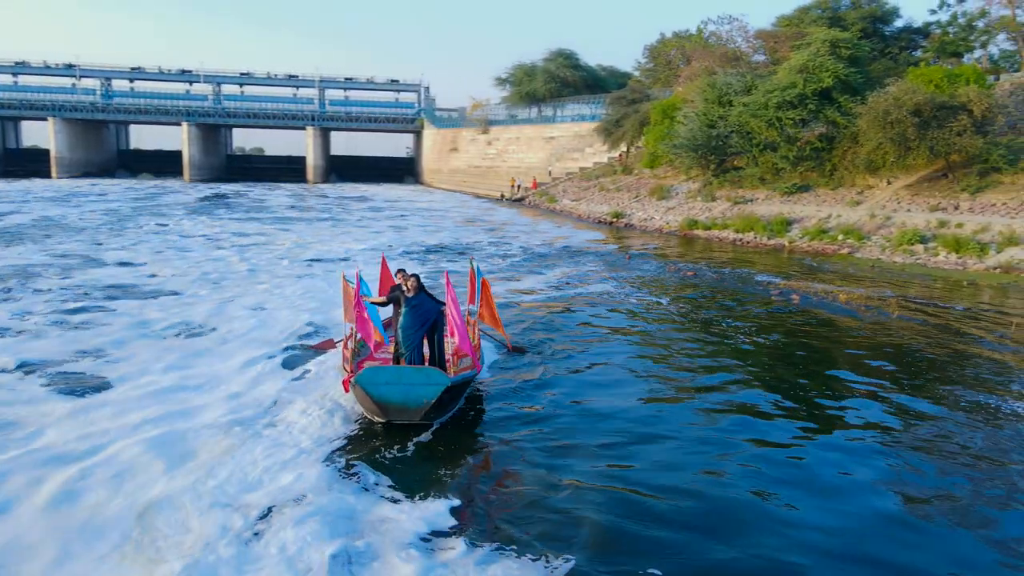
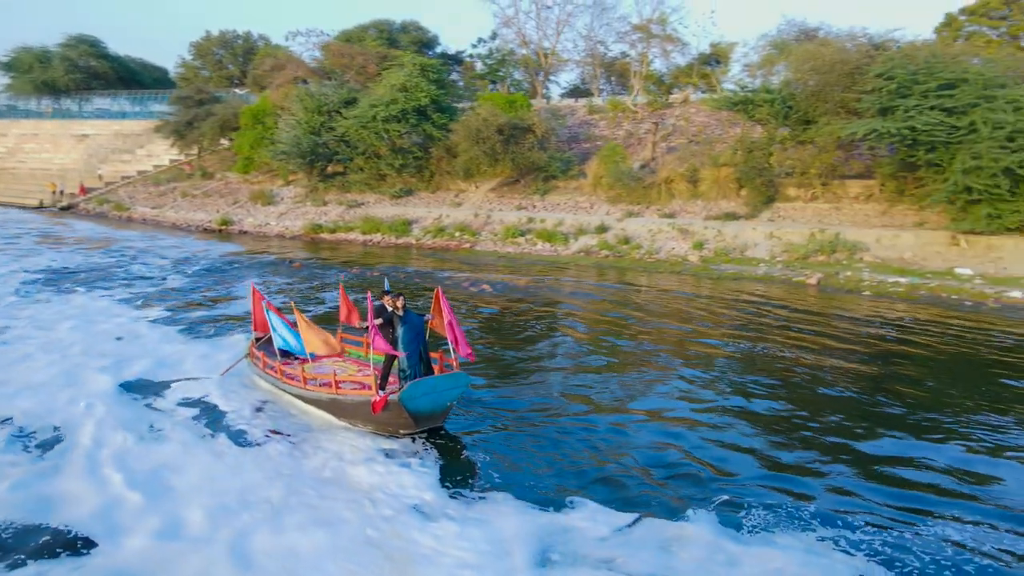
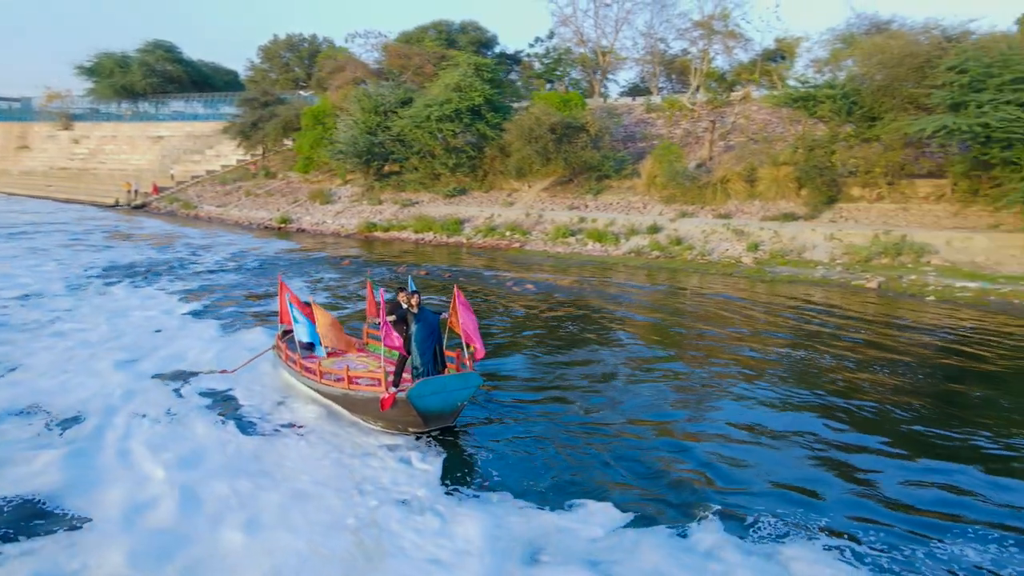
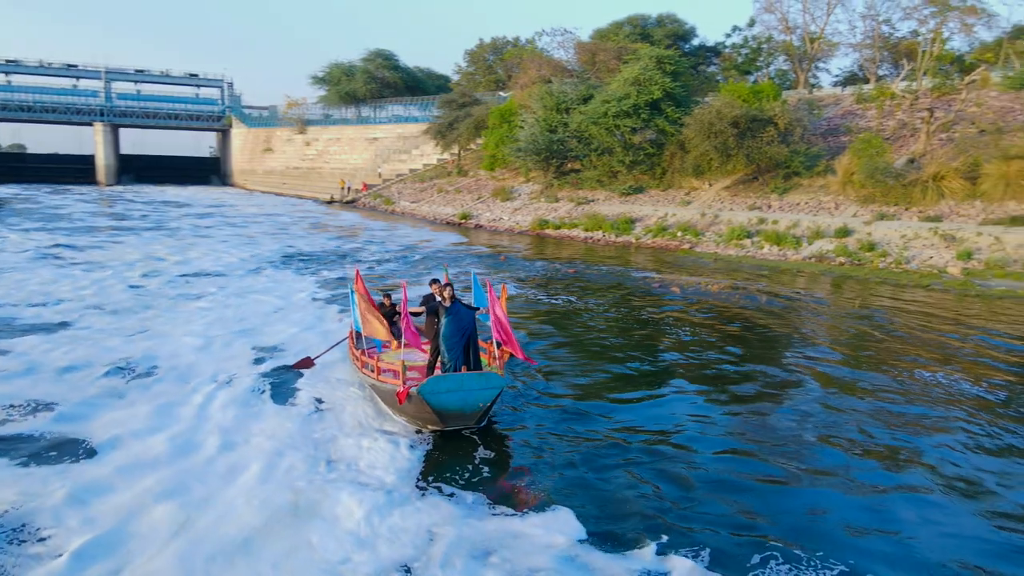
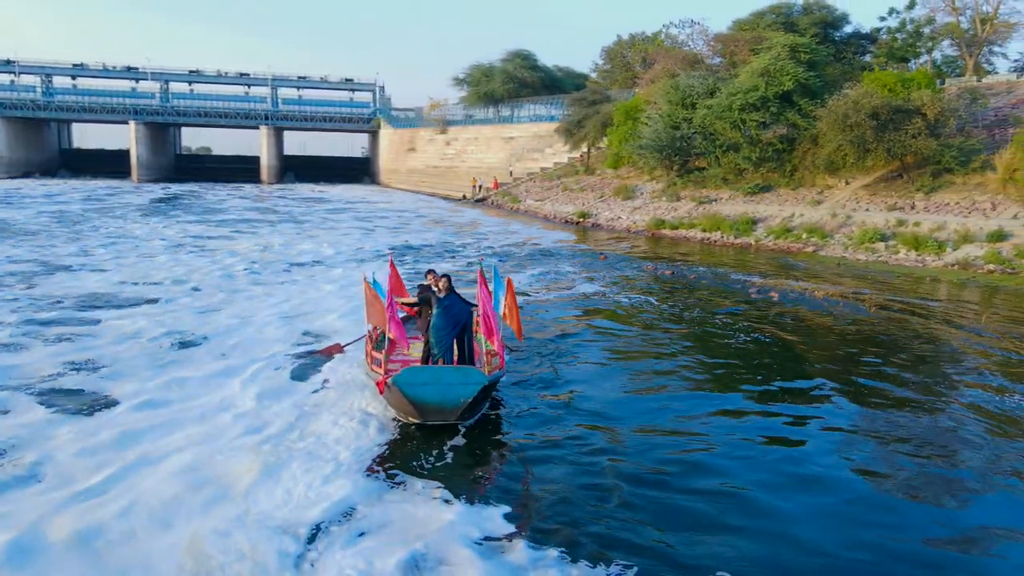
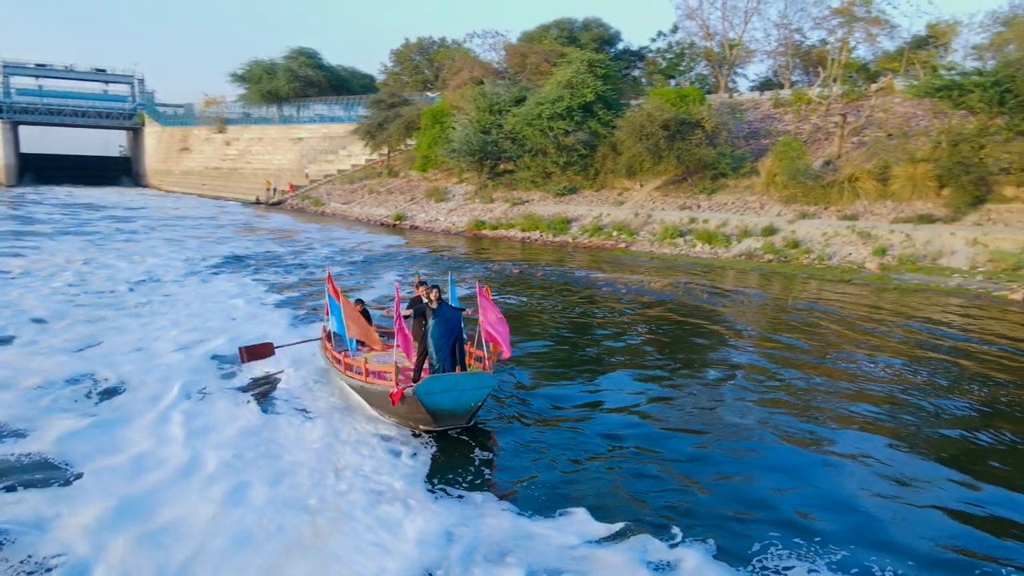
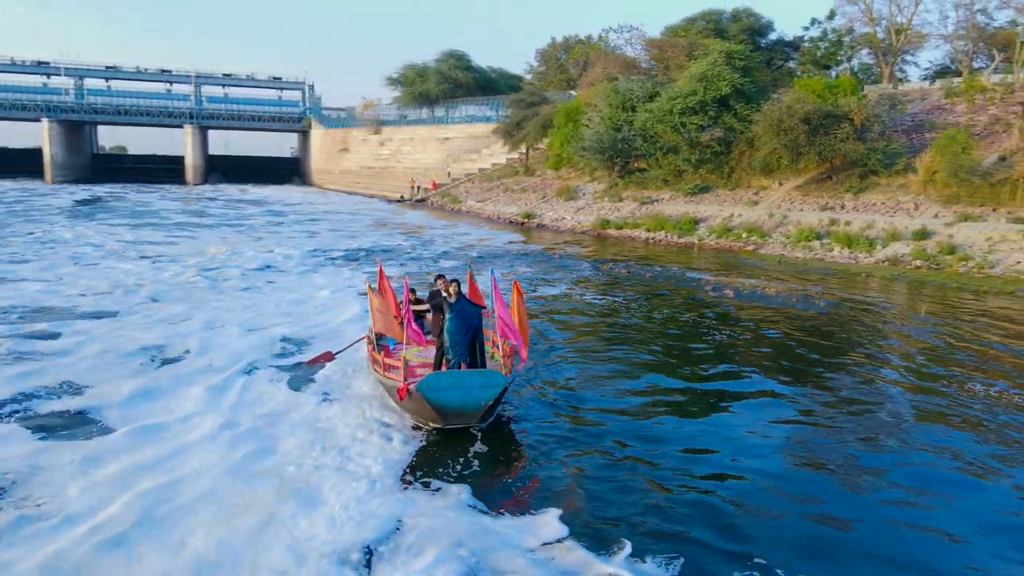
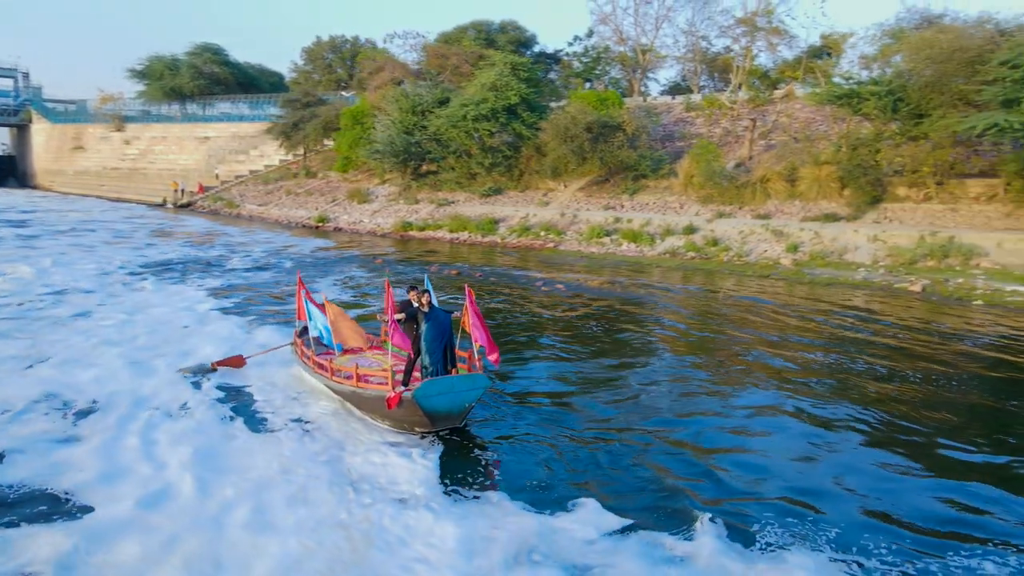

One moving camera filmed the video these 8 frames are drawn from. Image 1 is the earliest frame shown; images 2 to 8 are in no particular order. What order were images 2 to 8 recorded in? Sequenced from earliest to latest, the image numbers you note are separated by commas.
5, 7, 4, 6, 8, 3, 2
